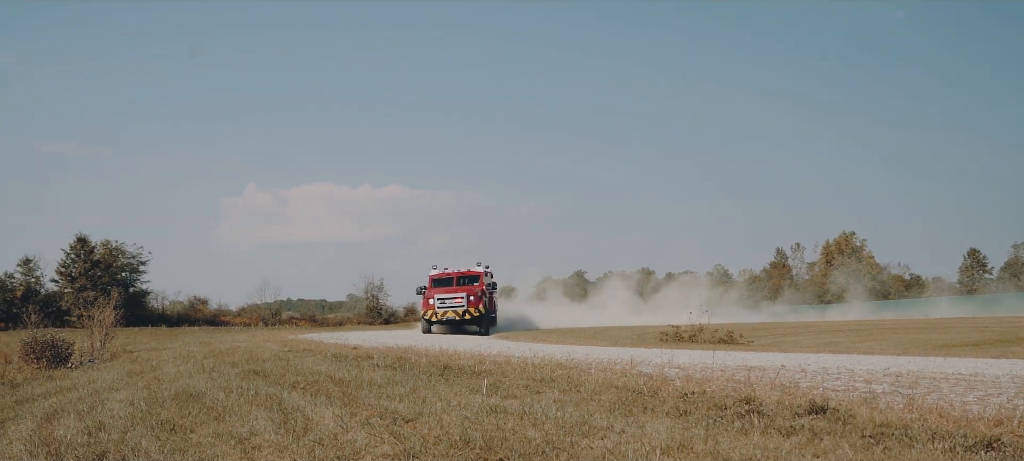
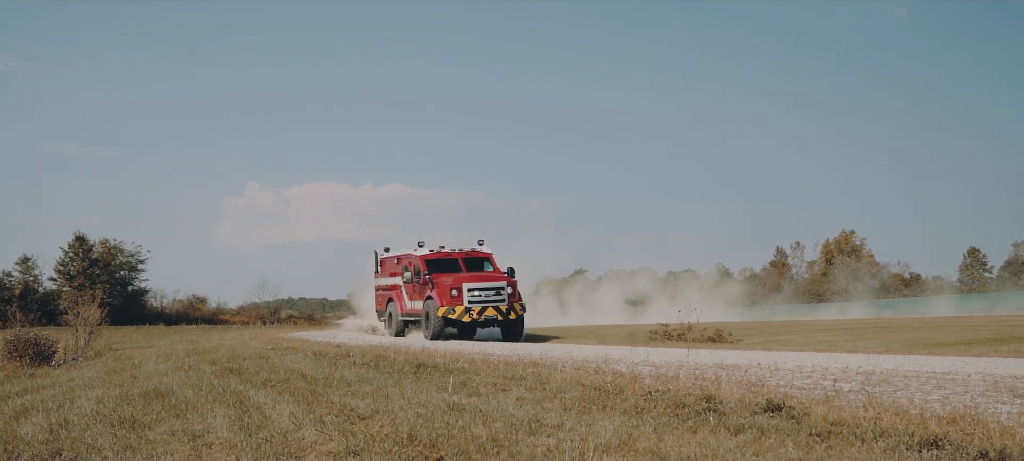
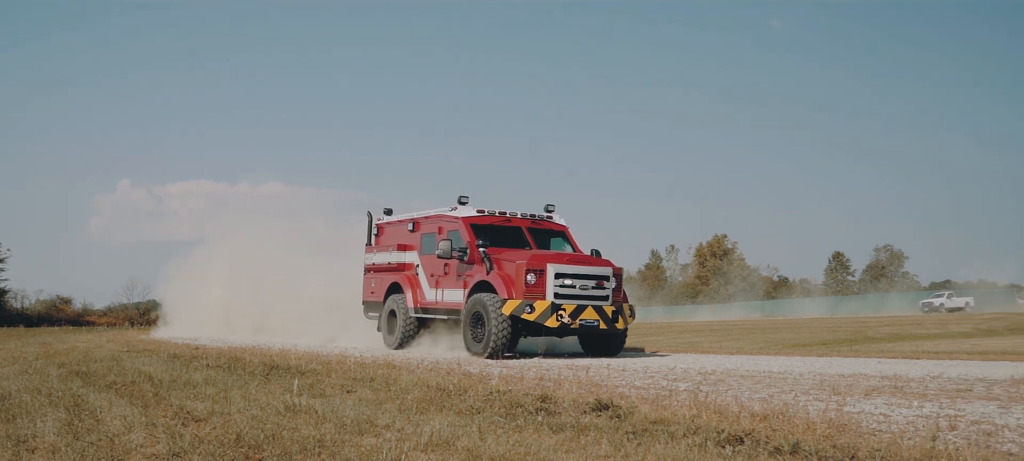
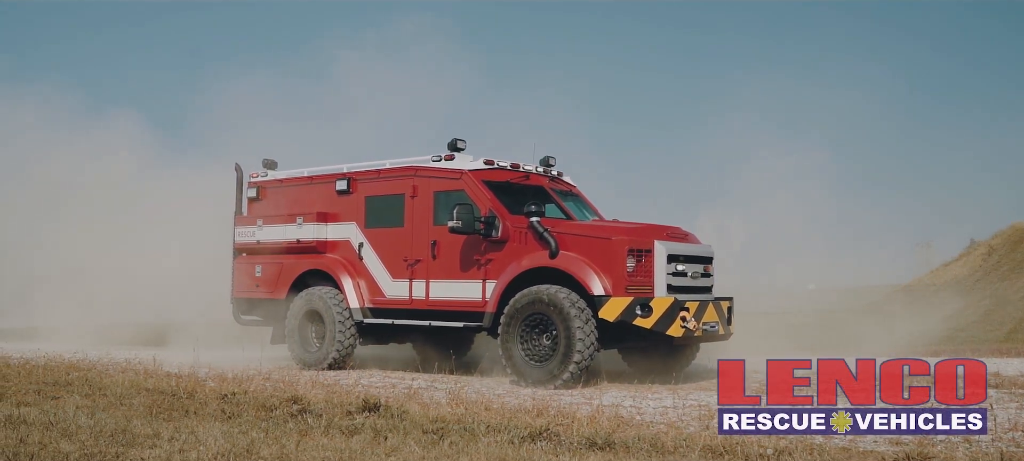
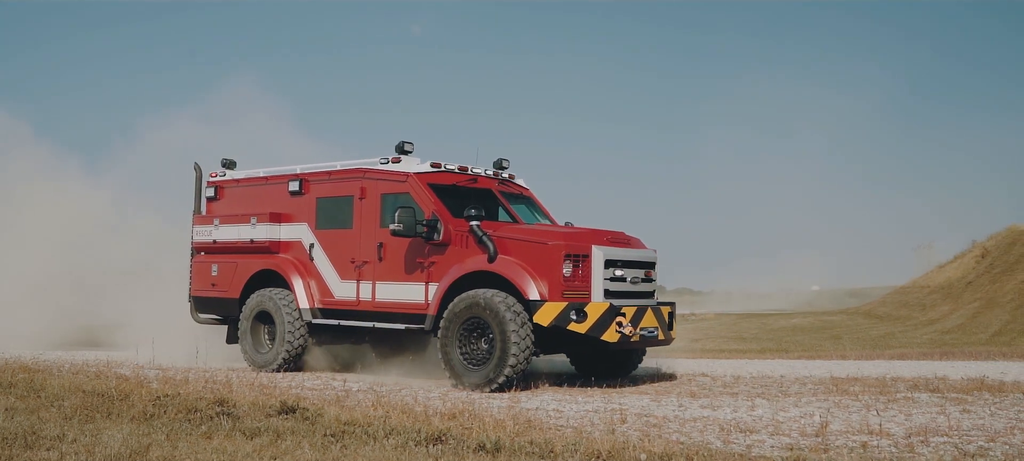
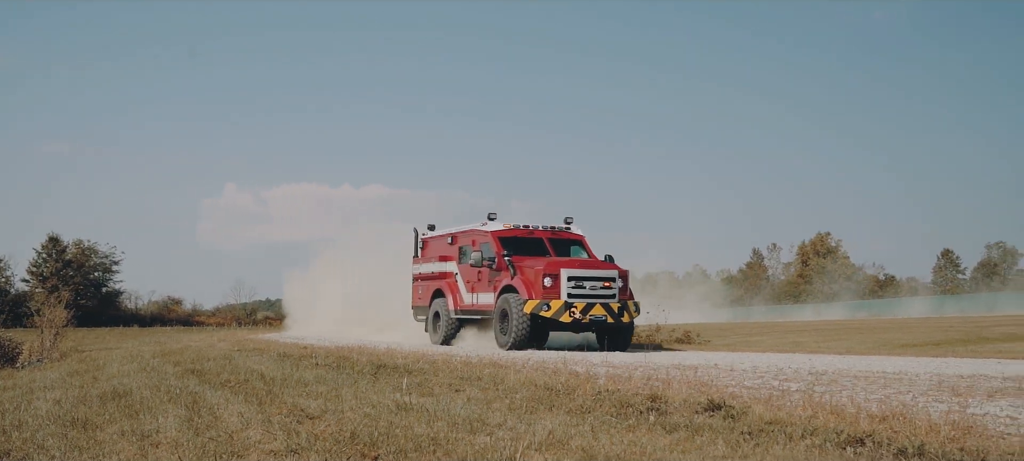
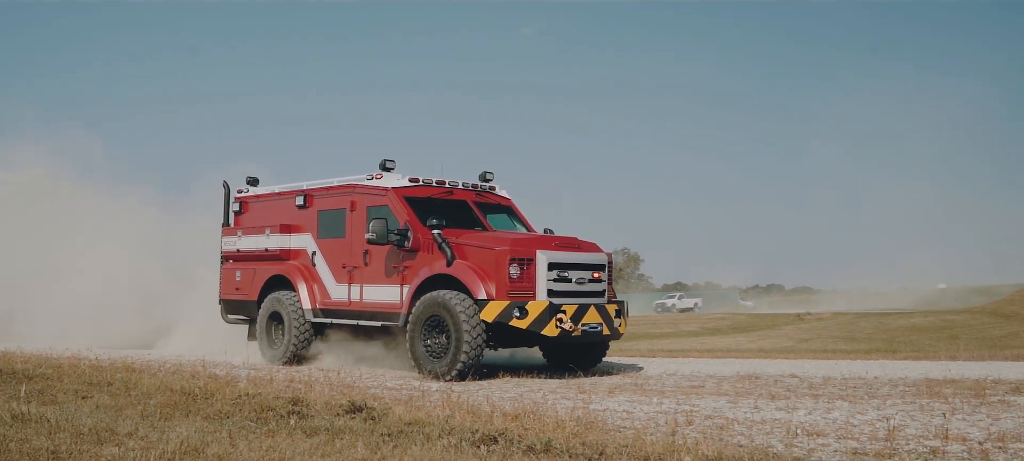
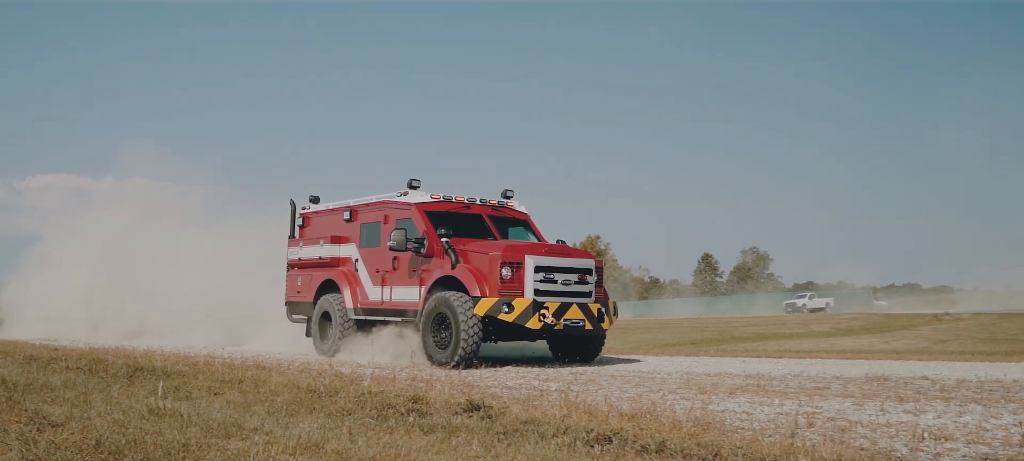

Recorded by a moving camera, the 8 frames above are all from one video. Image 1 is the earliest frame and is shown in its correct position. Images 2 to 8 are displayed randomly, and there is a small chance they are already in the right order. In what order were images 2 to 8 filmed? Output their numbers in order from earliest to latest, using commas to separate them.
2, 6, 3, 8, 7, 5, 4
